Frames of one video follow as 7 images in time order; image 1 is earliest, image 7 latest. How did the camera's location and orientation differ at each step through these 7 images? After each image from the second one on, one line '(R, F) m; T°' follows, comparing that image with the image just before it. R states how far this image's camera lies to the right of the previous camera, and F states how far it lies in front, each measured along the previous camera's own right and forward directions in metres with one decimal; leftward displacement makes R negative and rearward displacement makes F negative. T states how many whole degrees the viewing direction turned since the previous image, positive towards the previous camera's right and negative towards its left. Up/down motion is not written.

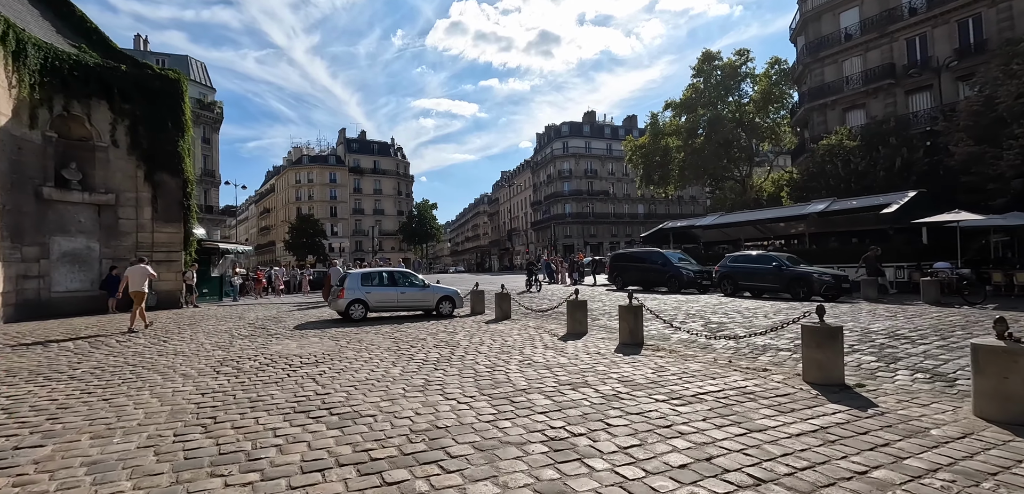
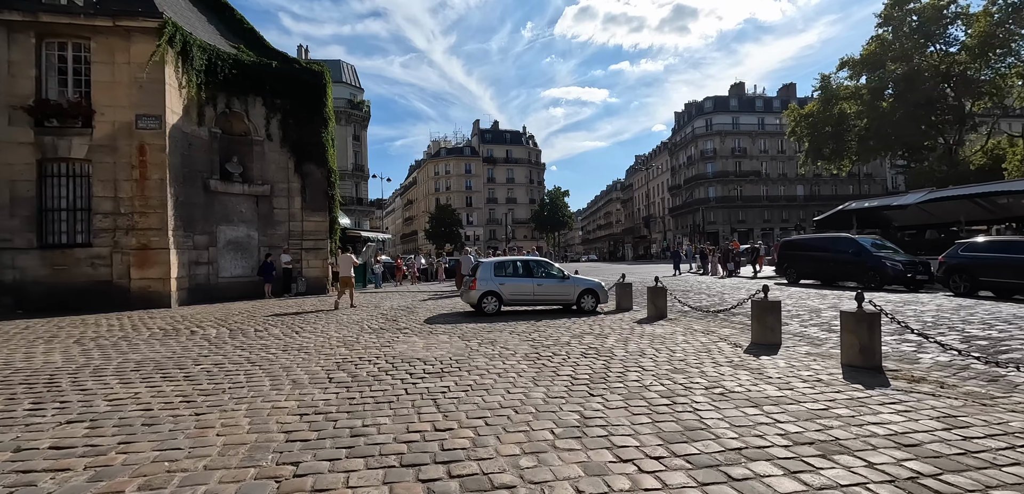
(-0.4, +1.4) m; -14°
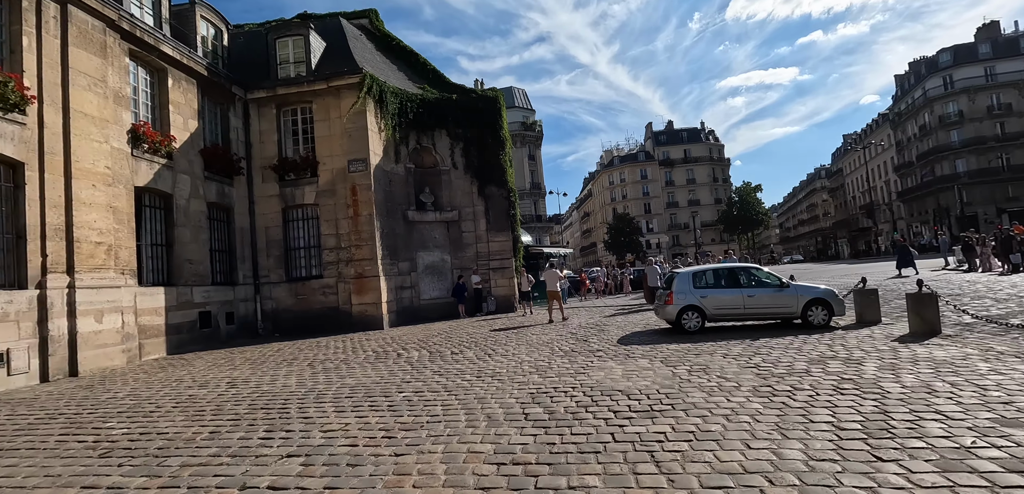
(-0.2, +0.6) m; -20°
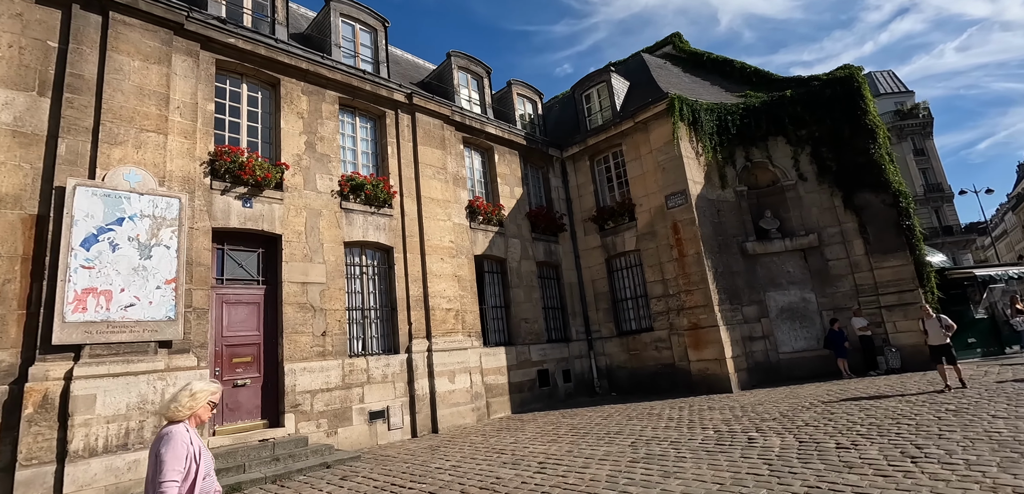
(-0.1, +2.0) m; -37°
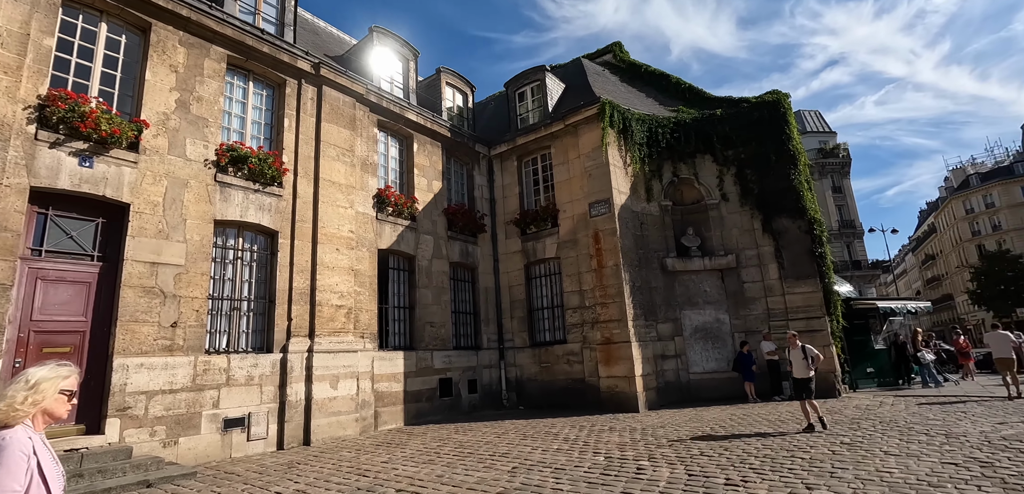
(+0.8, +0.9) m; +6°
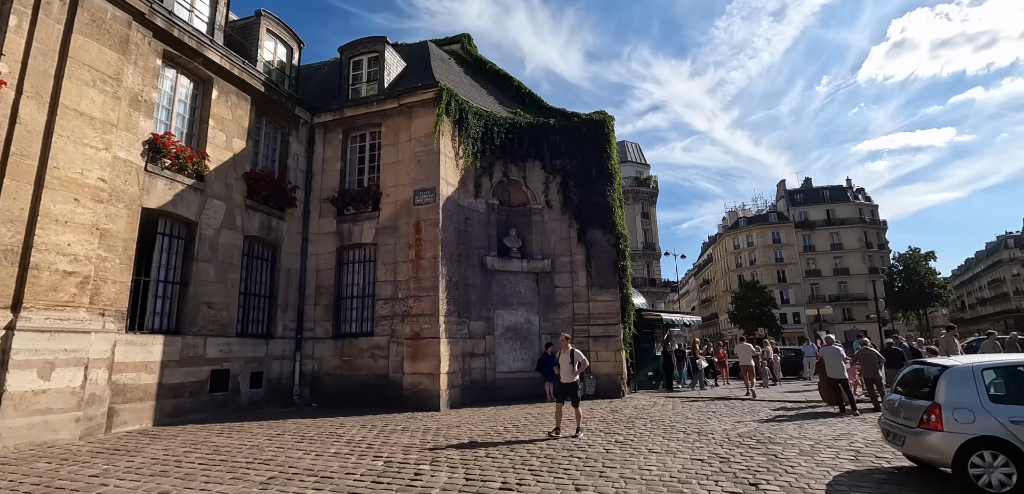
(+0.5, +0.6) m; +18°
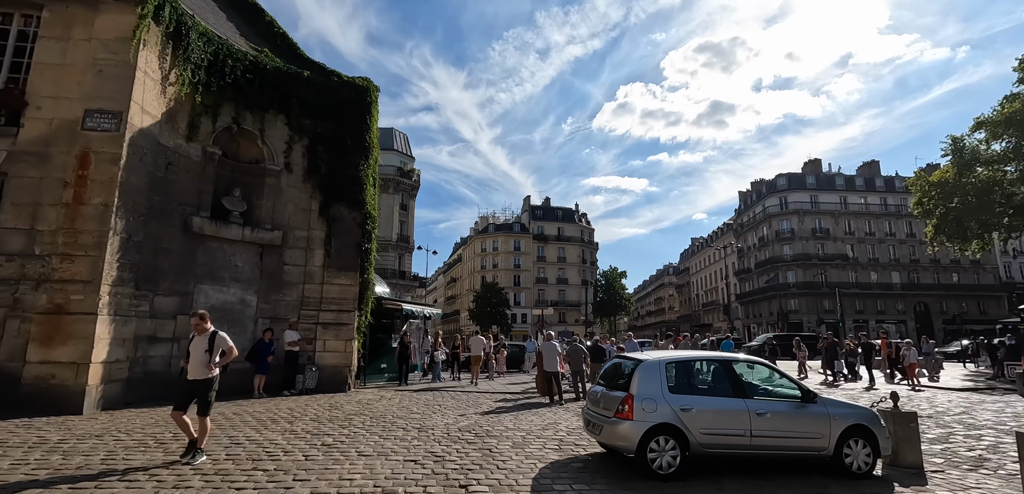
(+0.5, +1.1) m; +27°
